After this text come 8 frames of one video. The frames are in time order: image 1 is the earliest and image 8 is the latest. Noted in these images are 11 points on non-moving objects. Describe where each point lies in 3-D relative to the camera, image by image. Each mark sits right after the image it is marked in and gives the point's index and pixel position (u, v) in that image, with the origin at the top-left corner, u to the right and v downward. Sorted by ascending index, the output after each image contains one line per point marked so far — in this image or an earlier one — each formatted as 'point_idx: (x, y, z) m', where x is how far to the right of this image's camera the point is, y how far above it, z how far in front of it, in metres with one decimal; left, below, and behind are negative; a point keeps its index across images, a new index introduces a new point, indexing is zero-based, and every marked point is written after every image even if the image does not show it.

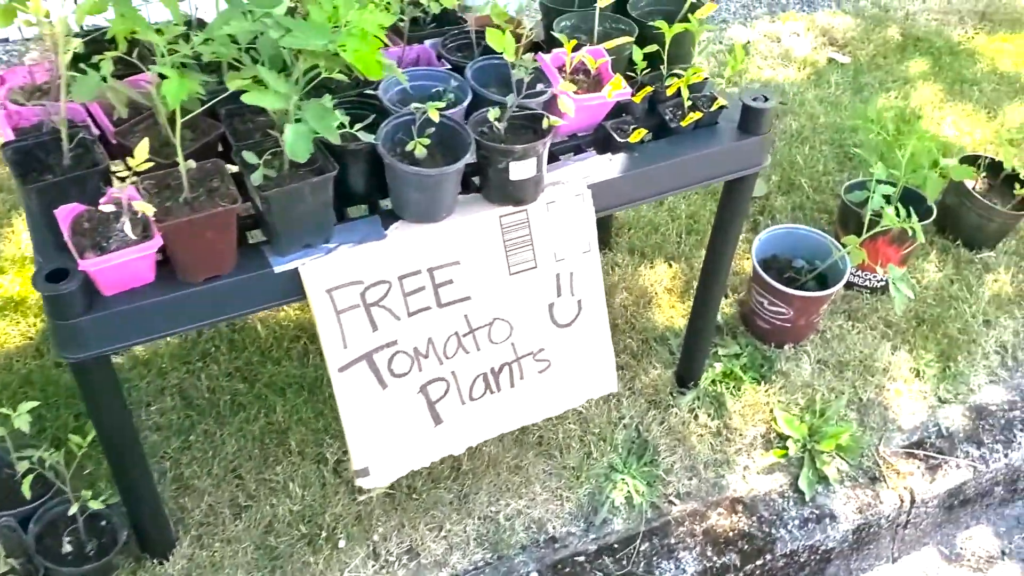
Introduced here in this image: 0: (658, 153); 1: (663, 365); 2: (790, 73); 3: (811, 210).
0: (+0.4, +0.3, +2.6) m
1: (+0.5, -0.3, +3.3) m
2: (+1.4, +1.0, +4.8) m
3: (+1.2, +0.3, +3.9) m
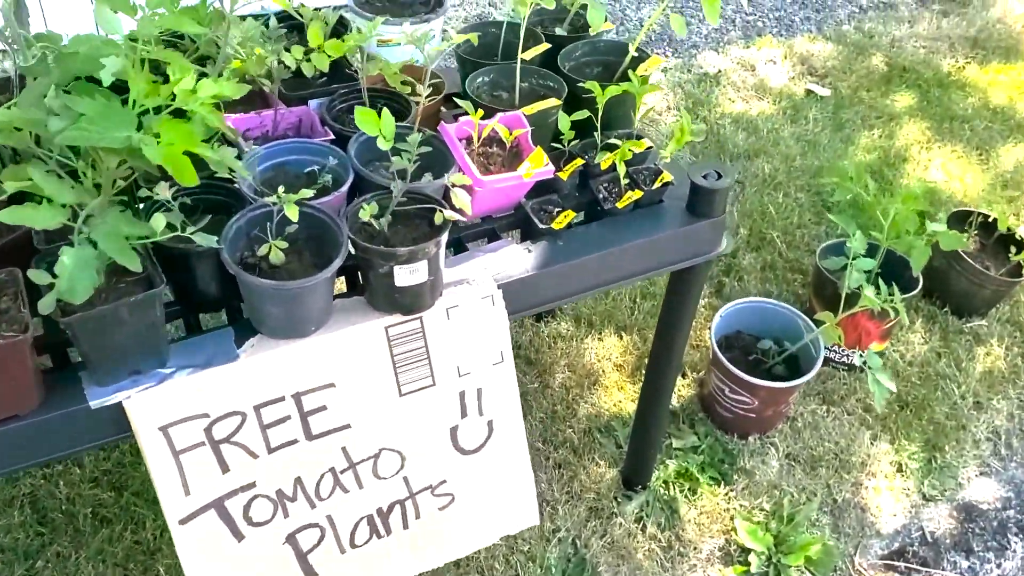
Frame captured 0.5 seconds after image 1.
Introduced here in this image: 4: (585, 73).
0: (+0.2, +0.1, +2.1) m
1: (+0.3, -0.5, +2.8) m
2: (+1.1, +0.8, +4.3) m
3: (+1.0, +0.1, +3.5) m
4: (+0.2, +0.5, +2.4) m
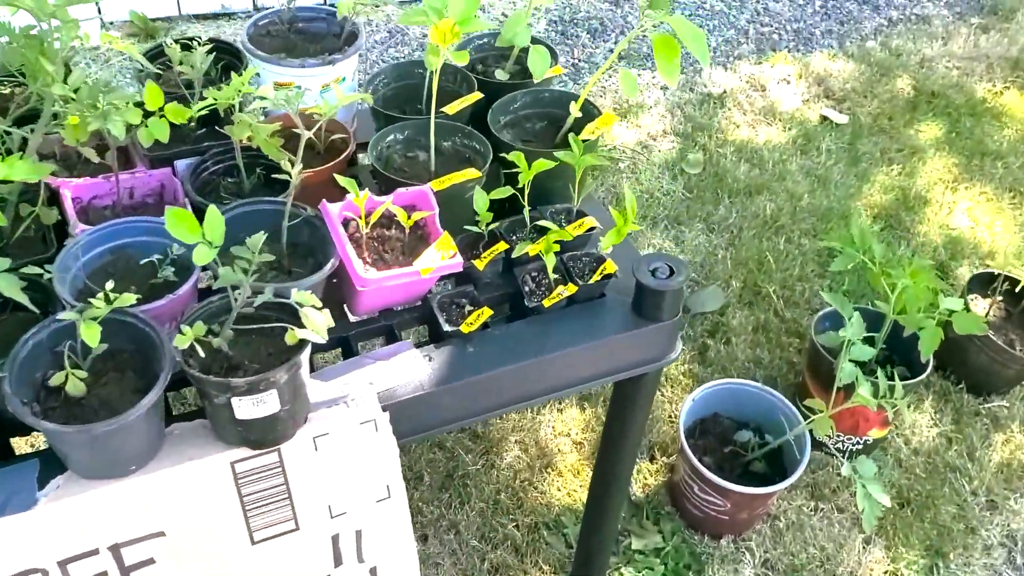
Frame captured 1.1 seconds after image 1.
0: (0.0, -0.1, +1.7) m
1: (+0.1, -0.7, +2.5) m
2: (+1.0, +0.6, +3.9) m
3: (+0.8, -0.1, +3.1) m
4: (0.0, +0.3, +2.0) m
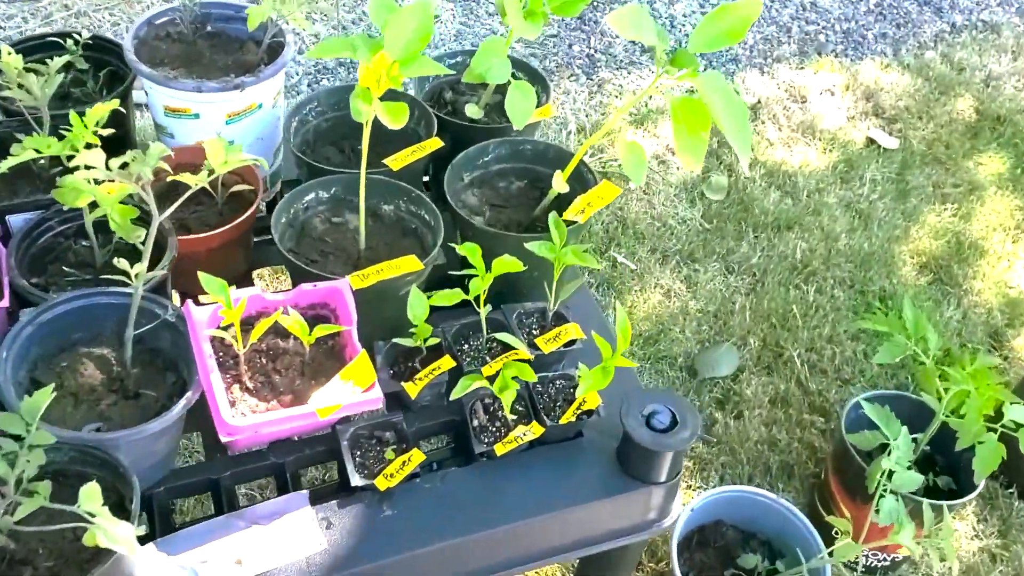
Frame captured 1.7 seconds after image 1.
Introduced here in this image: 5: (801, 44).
0: (-0.1, -0.3, +1.2) m
1: (0.0, -0.8, +2.0) m
2: (+1.0, +0.5, +3.4) m
3: (+0.8, -0.3, +2.6) m
4: (0.0, +0.1, +1.5) m
5: (+1.2, +1.0, +3.9) m
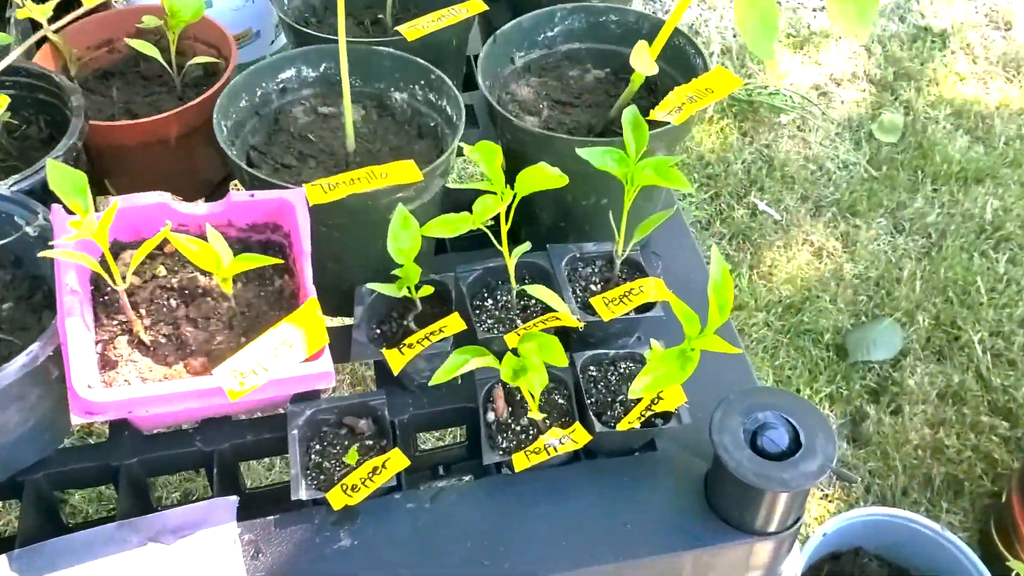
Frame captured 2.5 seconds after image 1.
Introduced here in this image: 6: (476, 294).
0: (-0.1, -0.2, +0.8) m
1: (+0.1, -0.7, +1.6) m
2: (+1.4, +0.5, +2.7) m
3: (+1.0, -0.2, +2.1) m
4: (0.0, +0.2, +1.0) m
5: (+1.6, +1.1, +3.2) m
6: (0.0, 0.0, +0.9) m
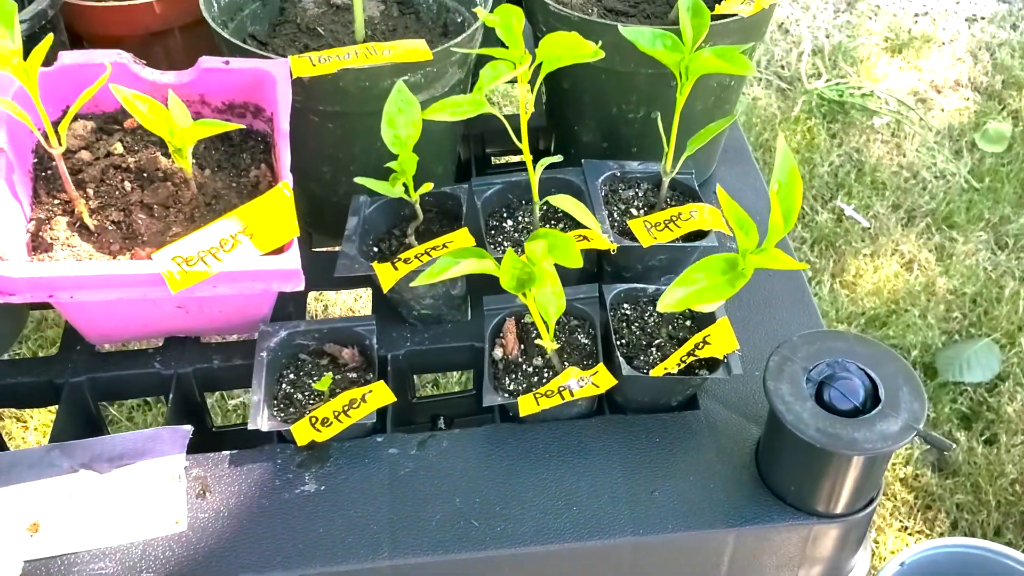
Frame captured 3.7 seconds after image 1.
0: (-0.1, -0.1, +0.7) m
1: (+0.1, -0.7, +1.4) m
2: (+1.6, +0.4, +2.5) m
3: (+1.1, -0.3, +1.8) m
4: (+0.1, +0.3, +0.9) m
5: (+1.9, +1.0, +3.0) m
6: (0.0, +0.1, +0.8) m
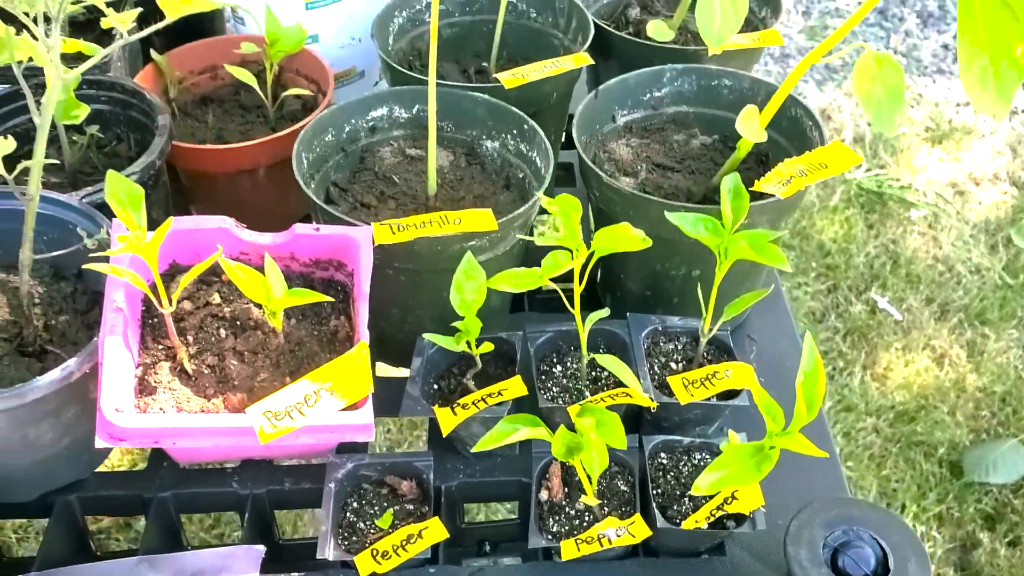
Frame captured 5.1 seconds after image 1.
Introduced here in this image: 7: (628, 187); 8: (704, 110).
0: (-0.1, -0.3, +0.8) m
1: (+0.1, -0.9, +1.5) m
2: (+1.7, +0.2, +2.5) m
3: (+1.1, -0.5, +1.8) m
4: (+0.1, +0.1, +1.0) m
5: (+2.0, +0.7, +3.0) m
6: (0.0, -0.1, +0.9) m
7: (+0.1, +0.1, +0.9) m
8: (+0.2, +0.2, +1.0) m
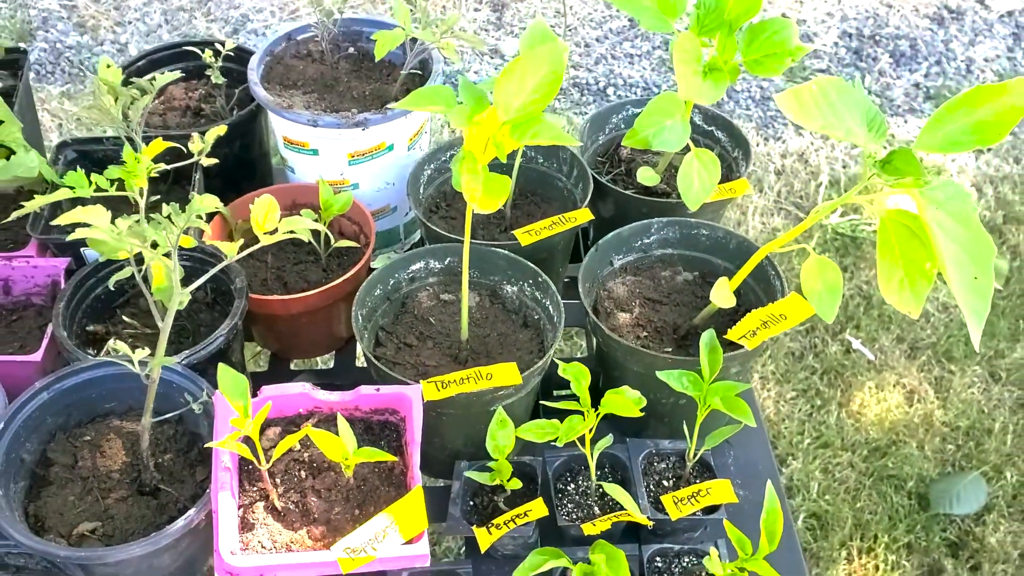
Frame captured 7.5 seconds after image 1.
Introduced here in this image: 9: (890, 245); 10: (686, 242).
0: (0.0, -0.4, +1.0) m
1: (+0.2, -1.0, +1.7) m
2: (+1.7, +0.1, +2.7) m
3: (+1.1, -0.6, +2.1) m
4: (+0.2, 0.0, +1.2) m
5: (+2.0, +0.6, +3.2) m
6: (+0.1, -0.2, +1.1) m
7: (+0.1, 0.0, +1.1) m
8: (+0.2, 0.0, +1.2) m
9: (+0.3, 0.0, +0.8) m
10: (+0.2, +0.1, +1.2) m
